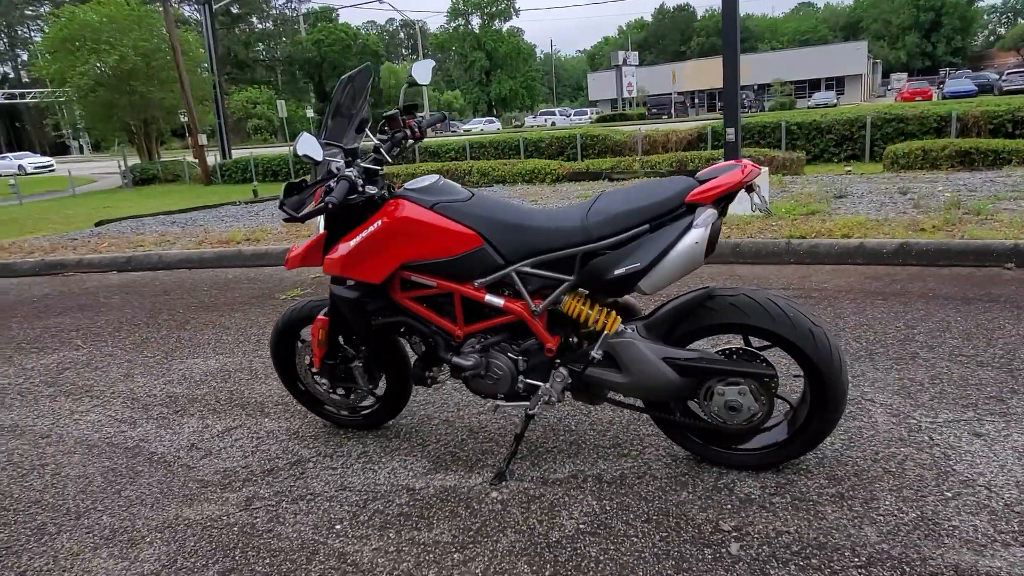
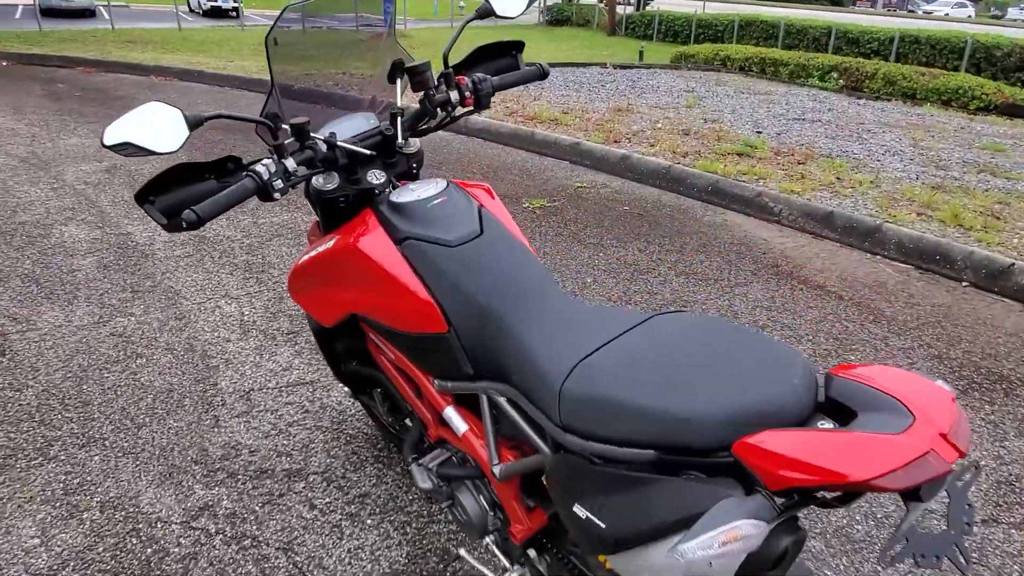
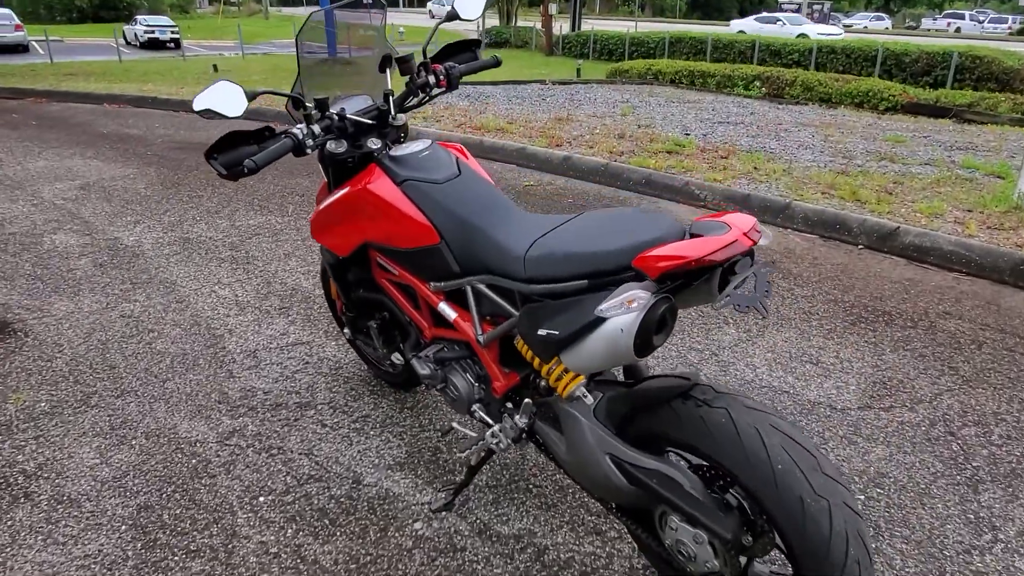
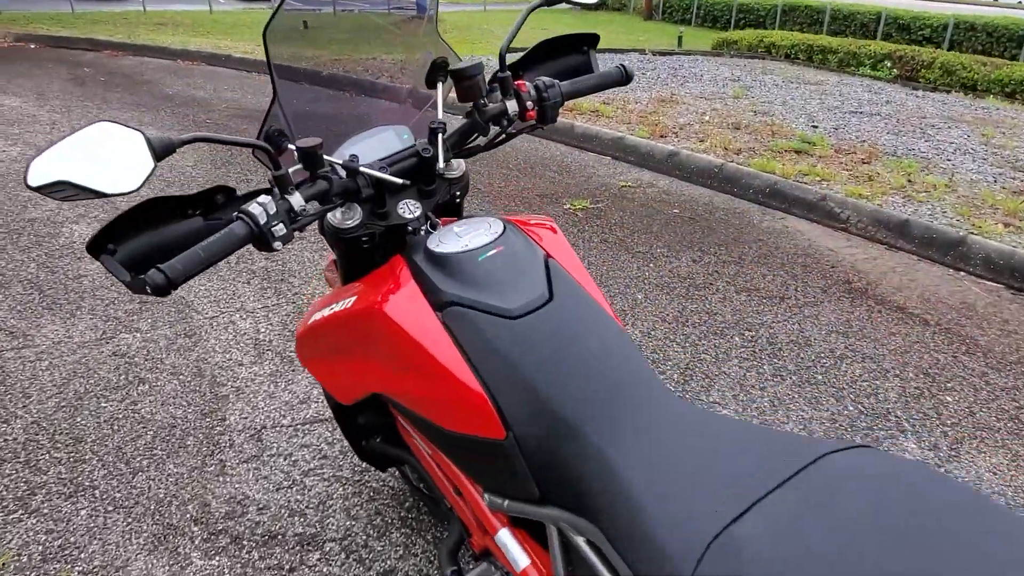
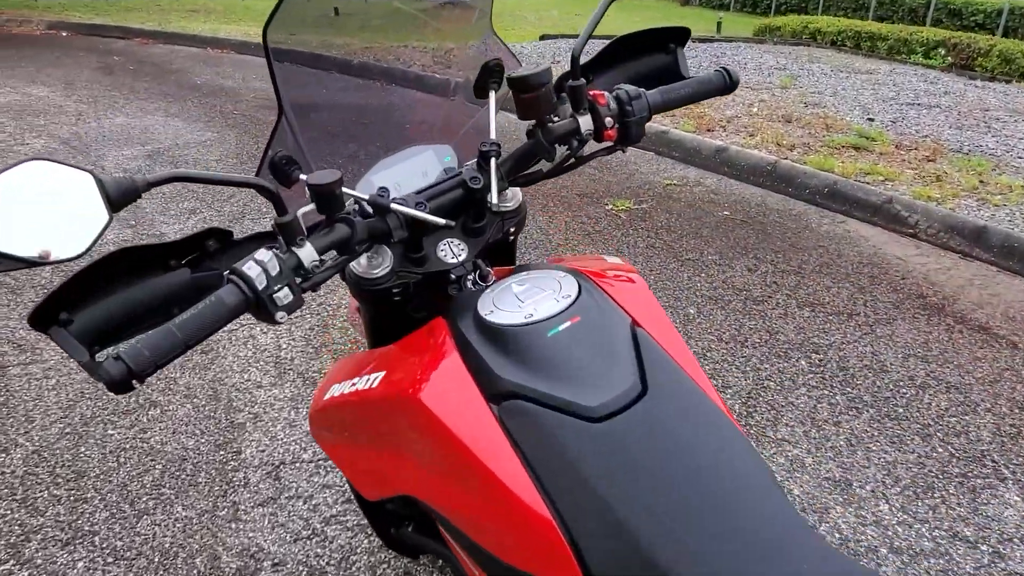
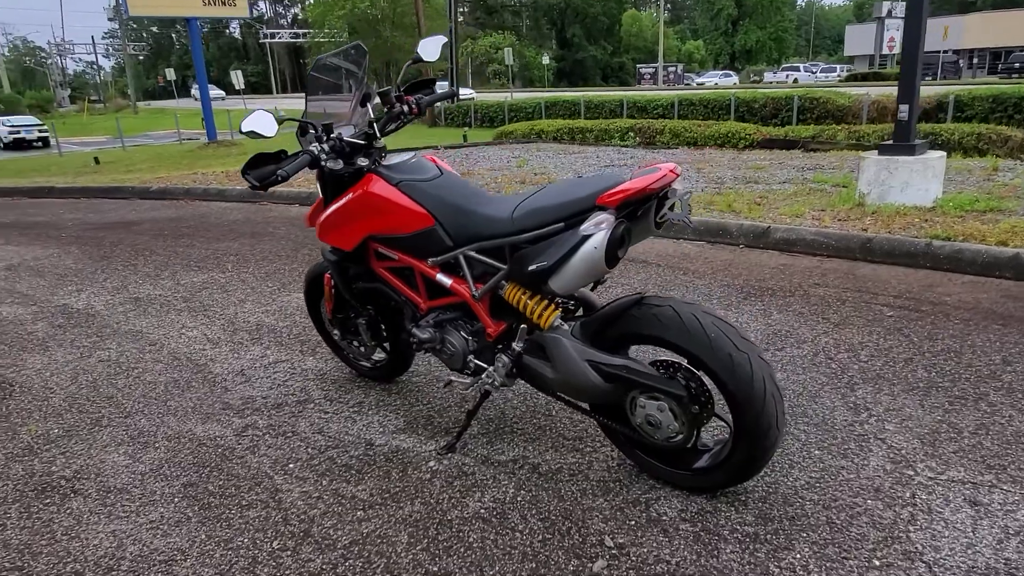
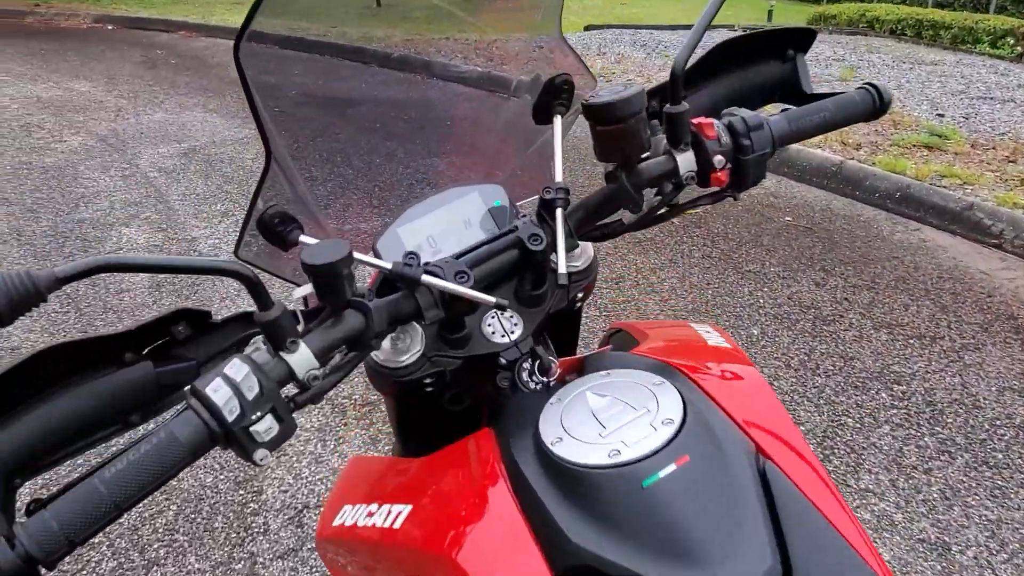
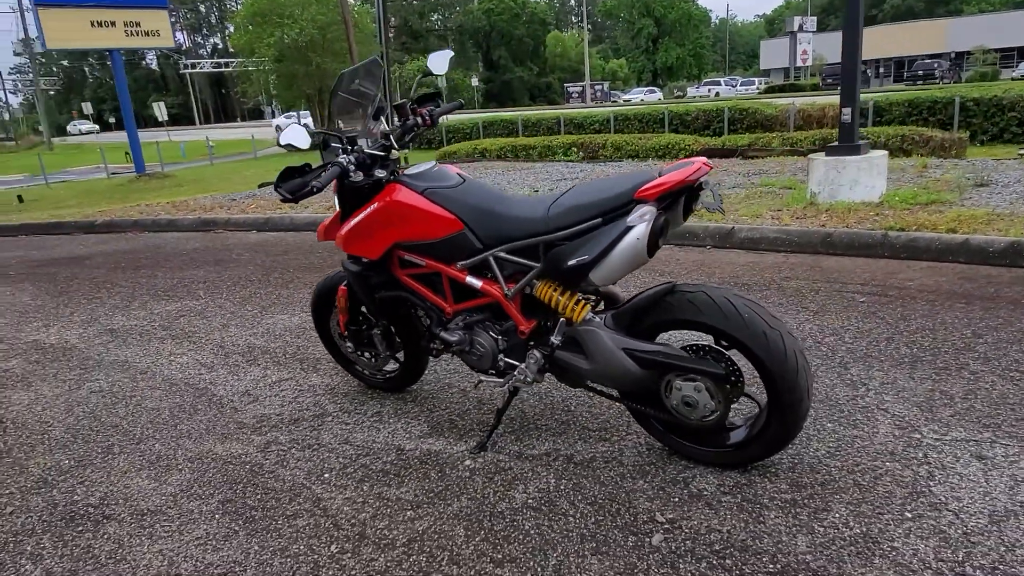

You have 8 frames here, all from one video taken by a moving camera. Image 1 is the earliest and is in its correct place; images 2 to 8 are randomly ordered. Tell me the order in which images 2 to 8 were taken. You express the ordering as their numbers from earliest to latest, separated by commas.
8, 6, 3, 2, 4, 5, 7
